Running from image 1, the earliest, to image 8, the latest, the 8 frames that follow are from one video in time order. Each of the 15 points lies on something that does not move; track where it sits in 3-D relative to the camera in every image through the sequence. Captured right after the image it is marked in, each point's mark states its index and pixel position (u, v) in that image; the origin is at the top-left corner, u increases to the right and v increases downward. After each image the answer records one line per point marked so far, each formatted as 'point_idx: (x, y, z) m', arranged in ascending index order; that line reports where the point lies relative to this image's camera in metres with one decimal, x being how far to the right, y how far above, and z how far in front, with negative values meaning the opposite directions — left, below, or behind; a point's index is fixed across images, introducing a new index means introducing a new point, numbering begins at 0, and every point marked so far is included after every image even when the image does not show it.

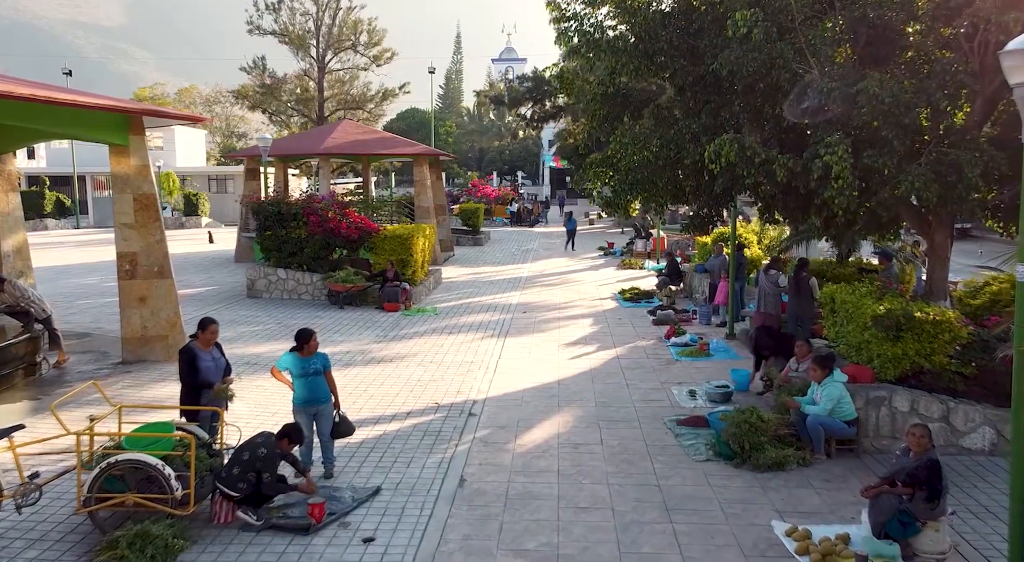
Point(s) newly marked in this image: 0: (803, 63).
0: (+2.8, +2.1, +7.1) m
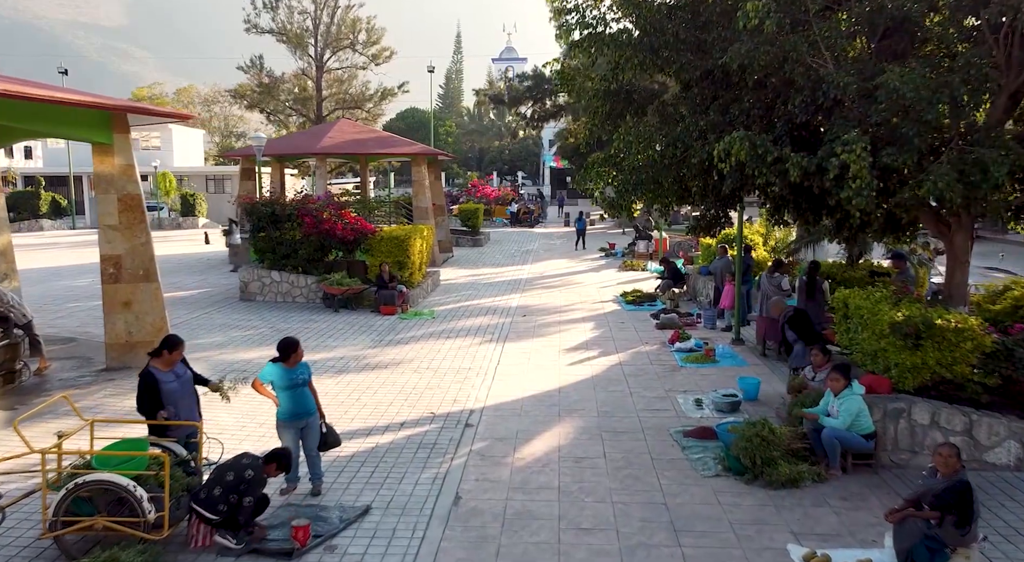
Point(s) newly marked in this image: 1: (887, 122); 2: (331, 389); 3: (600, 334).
0: (+2.8, +2.0, +6.7) m
1: (+3.2, +1.3, +6.3) m
2: (-2.2, -1.3, +9.2) m
3: (+1.4, -0.9, +12.1) m
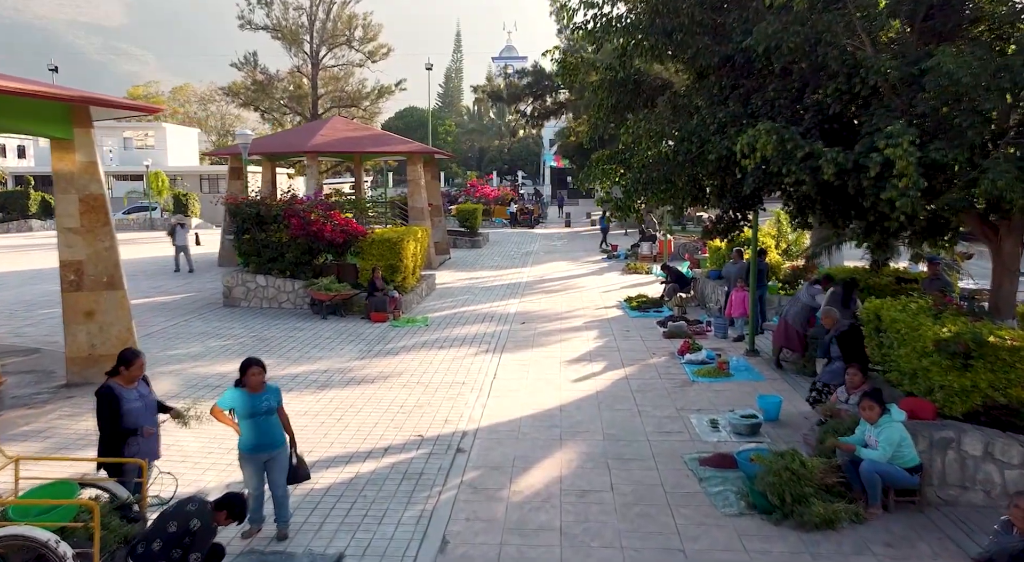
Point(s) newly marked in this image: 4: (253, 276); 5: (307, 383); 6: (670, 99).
0: (+2.7, +1.9, +5.9) m
1: (+3.1, +1.3, +5.5) m
2: (-2.3, -1.4, +8.4) m
3: (+1.4, -1.0, +11.3) m
4: (-5.0, +0.1, +14.2) m
5: (-2.6, -1.3, +9.3) m
6: (+1.6, +1.8, +7.3) m
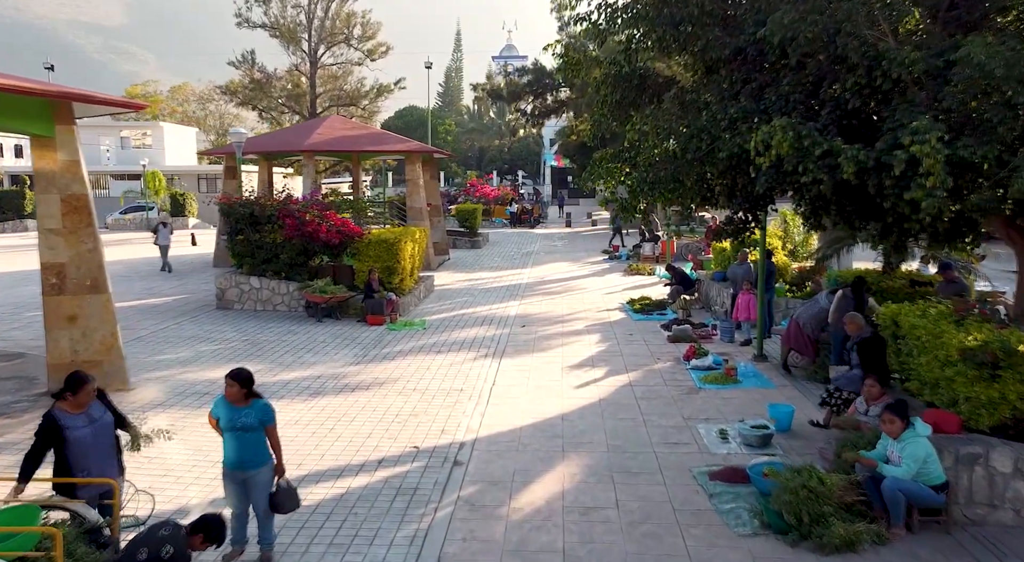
0: (+2.7, +1.9, +5.6) m
1: (+3.1, +1.2, +5.1) m
2: (-2.3, -1.5, +8.0) m
3: (+1.4, -1.0, +11.0) m
4: (-5.0, +0.1, +13.8) m
5: (-2.6, -1.3, +8.9) m
6: (+1.6, +1.7, +6.9) m
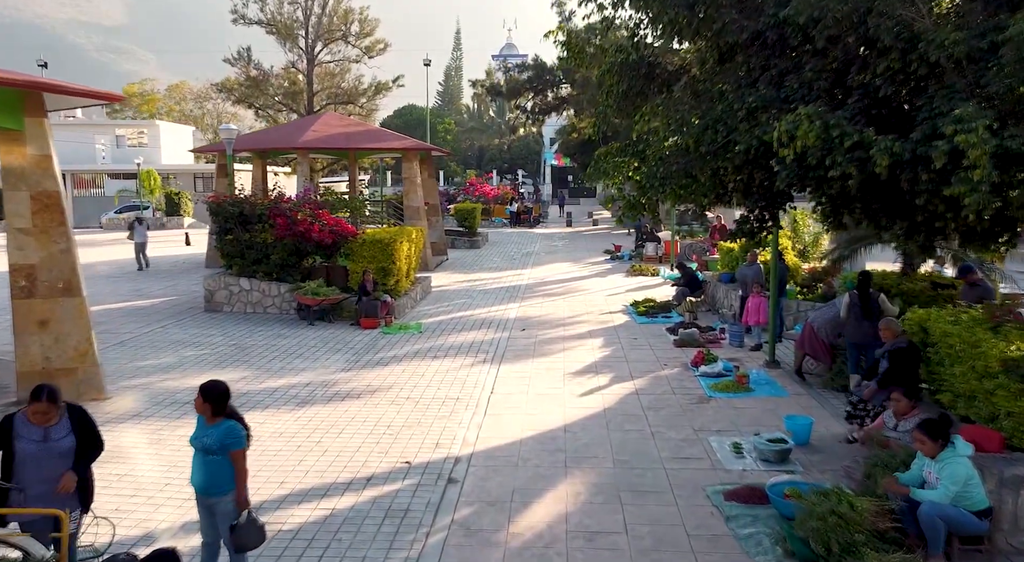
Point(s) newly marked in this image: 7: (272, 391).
0: (+2.7, +1.9, +5.1) m
1: (+3.1, +1.2, +4.7) m
2: (-2.3, -1.5, +7.6) m
3: (+1.4, -1.0, +10.5) m
4: (-5.0, 0.0, +13.3) m
5: (-2.6, -1.3, +8.4) m
6: (+1.5, +1.7, +6.4) m
7: (-2.8, -1.3, +8.7) m
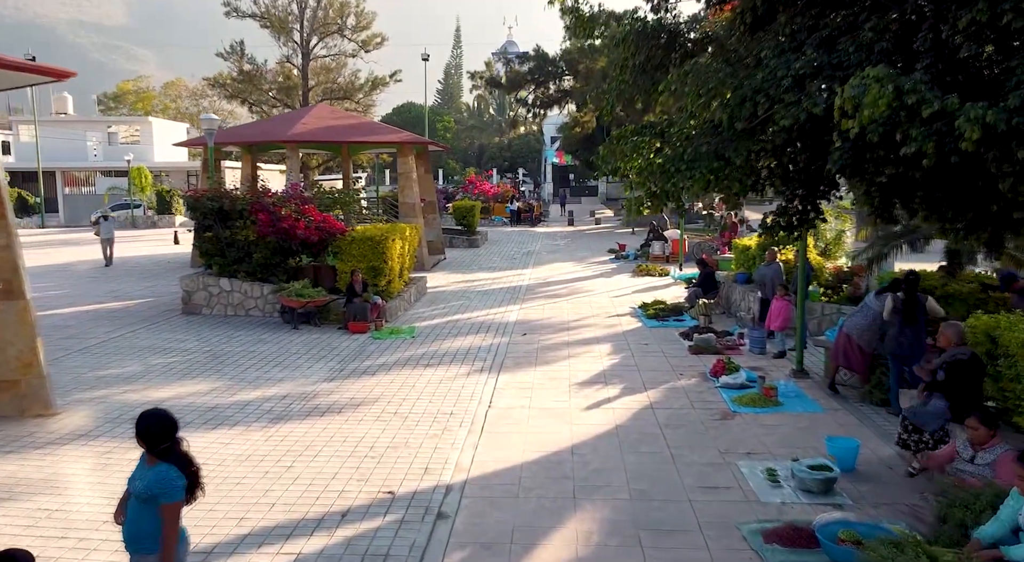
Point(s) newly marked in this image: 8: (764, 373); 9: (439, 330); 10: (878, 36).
0: (+2.7, +1.9, +4.2) m
1: (+3.1, +1.2, +3.7) m
2: (-2.3, -1.5, +6.6) m
3: (+1.4, -1.0, +9.6) m
4: (-5.0, 0.0, +12.4) m
5: (-2.6, -1.4, +7.5) m
6: (+1.5, +1.7, +5.5) m
7: (-2.8, -1.3, +7.8) m
8: (+3.0, -1.1, +8.7) m
9: (-1.1, -0.8, +11.6) m
10: (+2.2, +1.5, +4.5) m
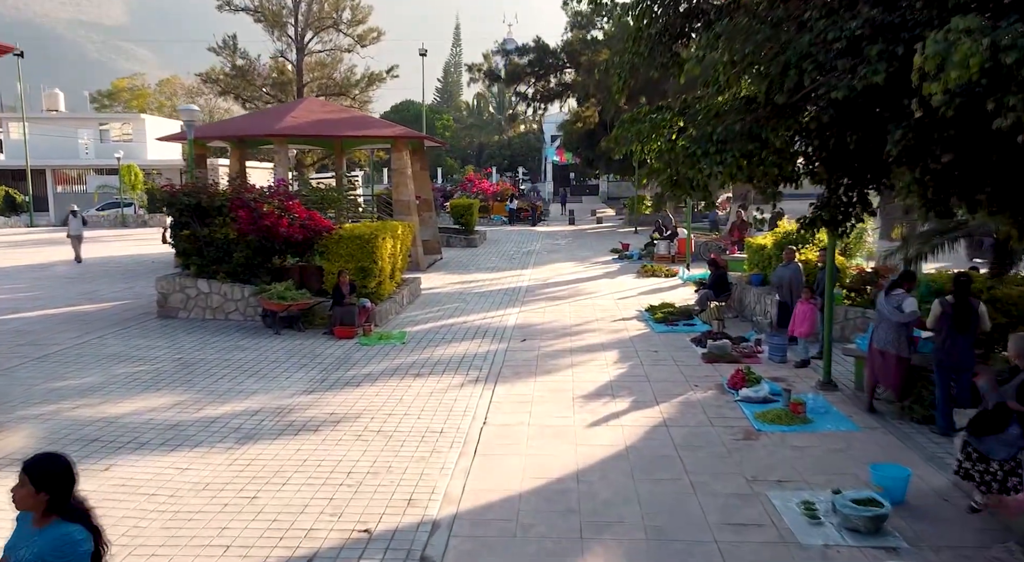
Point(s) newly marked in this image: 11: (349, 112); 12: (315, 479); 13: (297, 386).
0: (+2.7, +1.8, +3.4) m
1: (+3.1, +1.2, +2.9) m
2: (-2.3, -1.5, +5.8) m
3: (+1.4, -1.1, +8.8) m
4: (-5.0, 0.0, +11.6) m
5: (-2.6, -1.4, +6.7) m
6: (+1.5, +1.7, +4.7) m
7: (-2.8, -1.3, +7.0) m
8: (+2.9, -1.1, +7.9) m
9: (-1.2, -0.8, +10.8) m
10: (+2.2, +1.5, +3.7) m
11: (-4.0, +4.2, +18.4) m
12: (-1.5, -1.5, +5.8) m
13: (-2.4, -1.2, +8.2) m
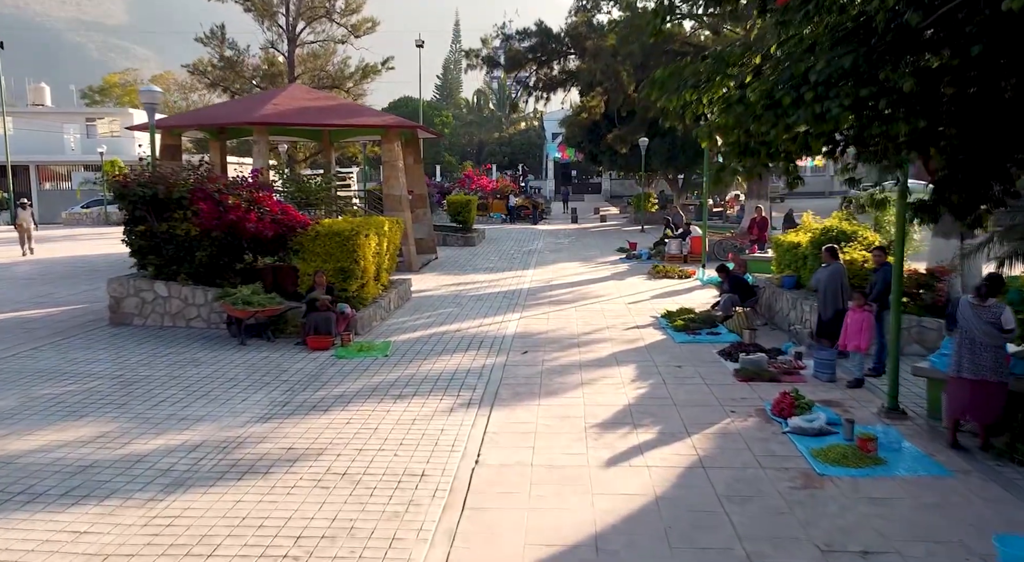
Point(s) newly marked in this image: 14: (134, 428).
0: (+2.7, +1.8, +2.0) m
1: (+3.1, +1.1, +1.5) m
2: (-2.3, -1.6, +4.4) m
3: (+1.4, -1.1, +7.4) m
4: (-5.0, 0.0, +10.2) m
5: (-2.6, -1.4, +5.3) m
6: (+1.5, +1.6, +3.3) m
7: (-2.9, -1.4, +5.6) m
8: (+2.9, -1.1, +6.5) m
9: (-1.2, -0.8, +9.5) m
10: (+2.2, +1.4, +2.3) m
11: (-4.0, +4.2, +17.0) m
12: (-1.5, -1.6, +4.4) m
13: (-2.4, -1.2, +6.8) m
14: (-3.2, -1.2, +6.3) m
